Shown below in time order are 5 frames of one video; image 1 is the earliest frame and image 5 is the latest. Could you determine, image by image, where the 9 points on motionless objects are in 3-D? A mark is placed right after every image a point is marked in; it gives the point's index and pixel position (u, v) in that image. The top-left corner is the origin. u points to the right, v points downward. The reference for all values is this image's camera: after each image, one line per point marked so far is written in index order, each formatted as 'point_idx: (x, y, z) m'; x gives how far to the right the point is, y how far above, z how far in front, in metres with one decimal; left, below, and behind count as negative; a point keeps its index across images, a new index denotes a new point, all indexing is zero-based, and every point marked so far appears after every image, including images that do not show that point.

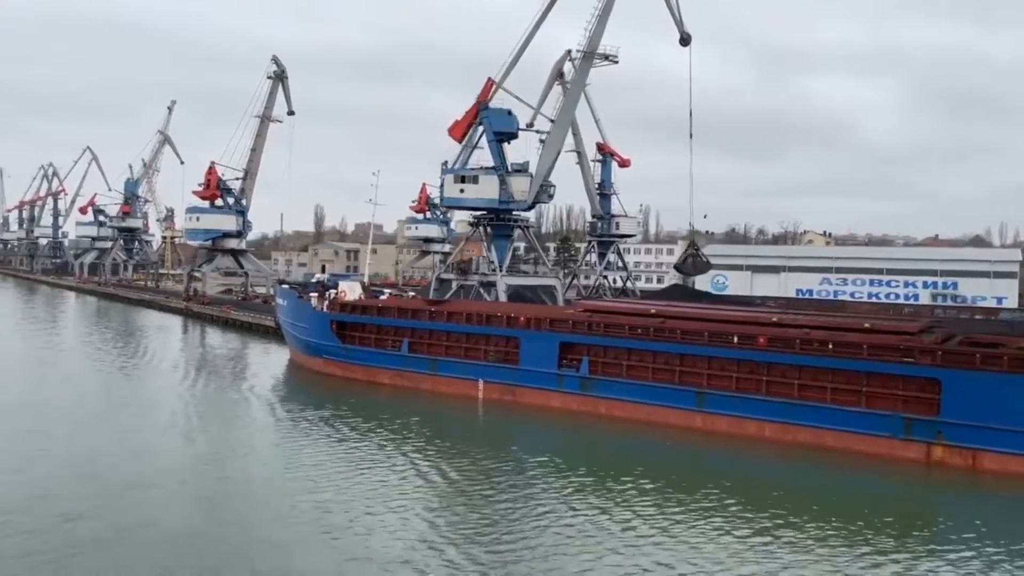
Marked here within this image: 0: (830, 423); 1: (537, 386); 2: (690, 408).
0: (+3.1, -1.3, +7.4) m
1: (+0.3, -1.2, +9.2) m
2: (+1.9, -1.3, +8.1) m
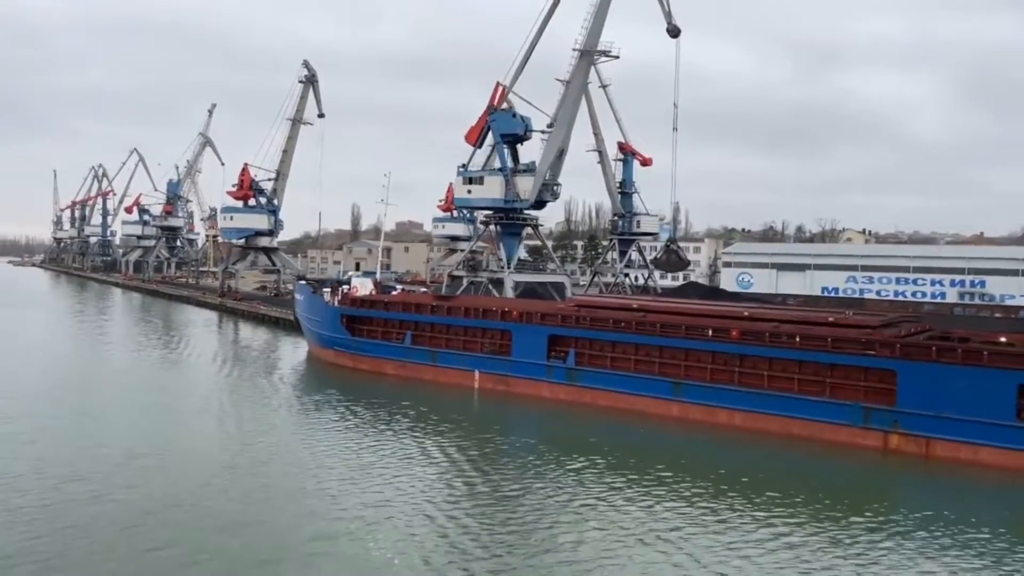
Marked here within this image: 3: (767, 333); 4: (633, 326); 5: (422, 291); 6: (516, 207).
0: (+2.9, -1.3, +7.8) m
1: (+0.2, -1.1, +9.7) m
2: (+1.8, -1.3, +8.6) m
3: (+2.8, -0.5, +8.1) m
4: (+1.5, -0.5, +8.9) m
5: (-1.6, 0.0, +13.4) m
6: (0.0, +1.5, +14.3) m
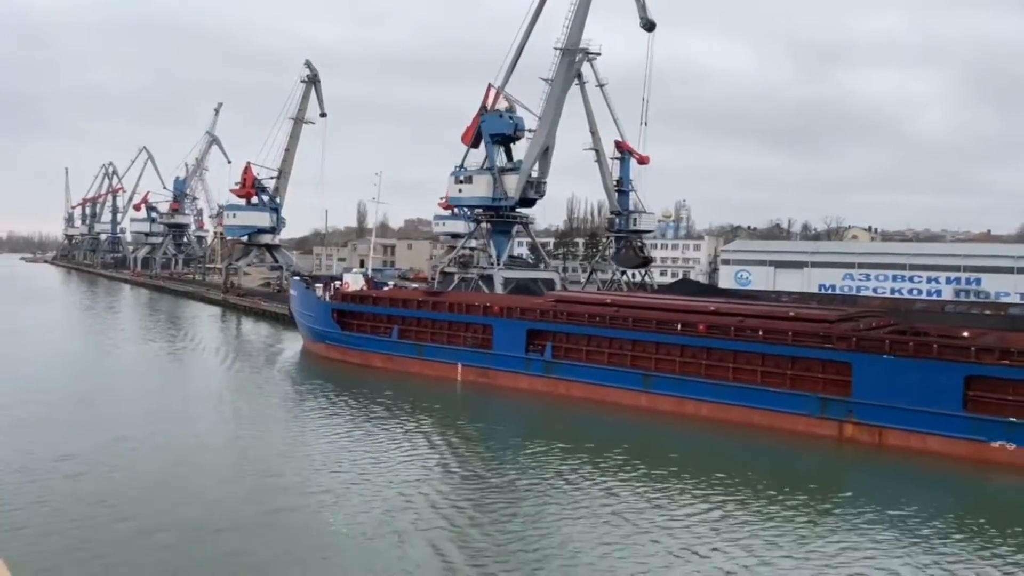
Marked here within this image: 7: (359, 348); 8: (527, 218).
0: (+2.6, -1.3, +8.1) m
1: (-0.1, -1.1, +10.0) m
2: (+1.5, -1.2, +8.9) m
3: (+2.5, -0.4, +8.4) m
4: (+1.2, -0.4, +9.3) m
5: (-1.8, 0.0, +13.7) m
6: (-0.2, +1.6, +14.6) m
7: (-2.4, -1.0, +11.9) m
8: (+0.3, +1.5, +16.0) m
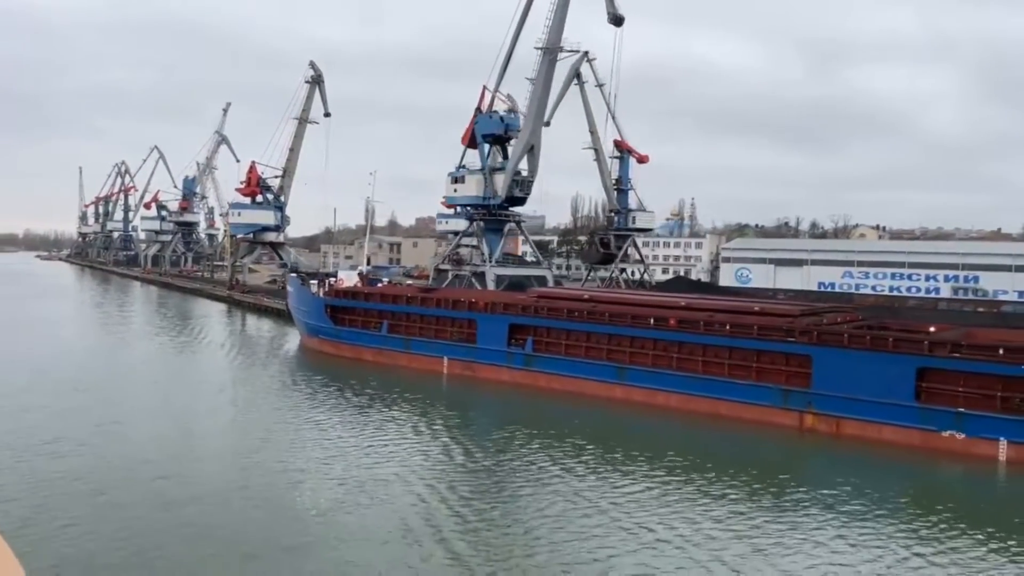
0: (+2.4, -1.2, +8.4) m
1: (-0.3, -1.0, +10.4) m
2: (+1.2, -1.2, +9.3) m
3: (+2.2, -0.4, +8.7) m
4: (+0.9, -0.4, +9.6) m
5: (-2.0, +0.1, +14.1) m
6: (-0.3, +1.7, +15.0) m
7: (-2.6, -0.9, +12.3) m
8: (+0.2, +1.6, +16.4) m
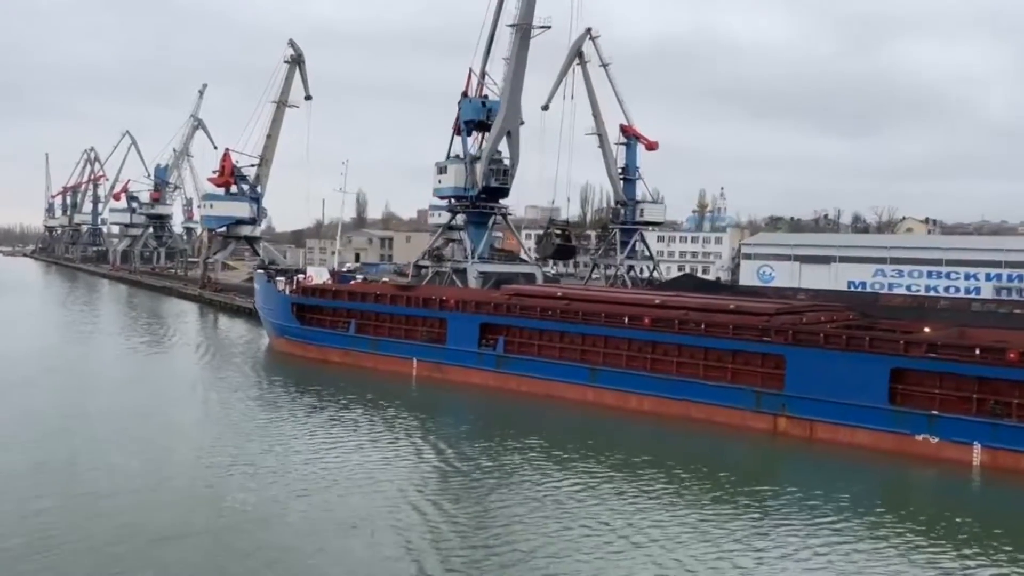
0: (+3.9, -1.2, +6.0) m
1: (+1.1, -1.0, +7.9) m
2: (+2.7, -1.2, +6.8) m
3: (+3.7, -0.4, +6.3) m
4: (+2.4, -0.4, +7.1) m
5: (-0.7, +0.1, +11.5) m
6: (+0.9, +1.7, +12.5) m
7: (-1.3, -0.9, +9.7) m
8: (+1.4, +1.6, +13.9) m
